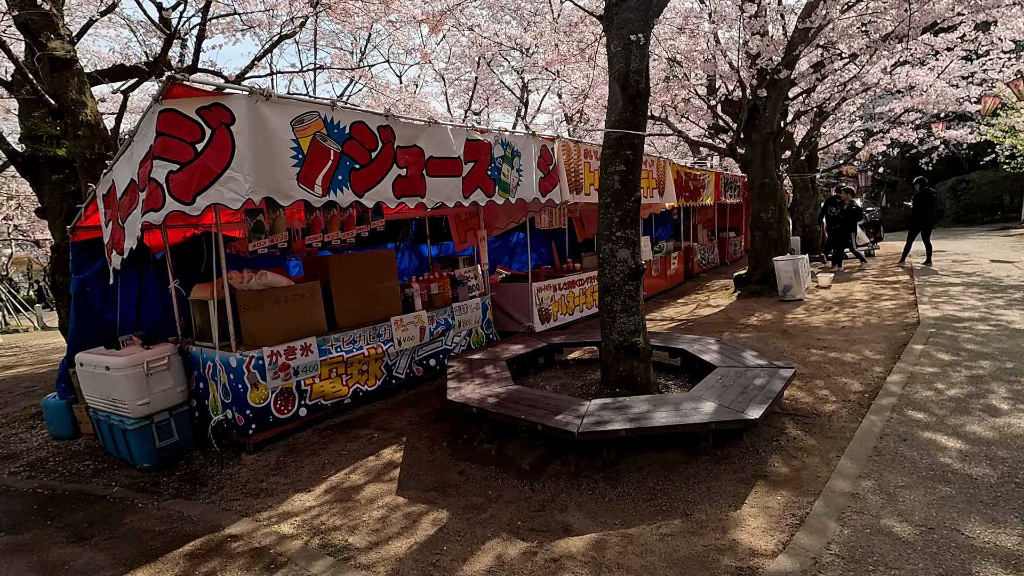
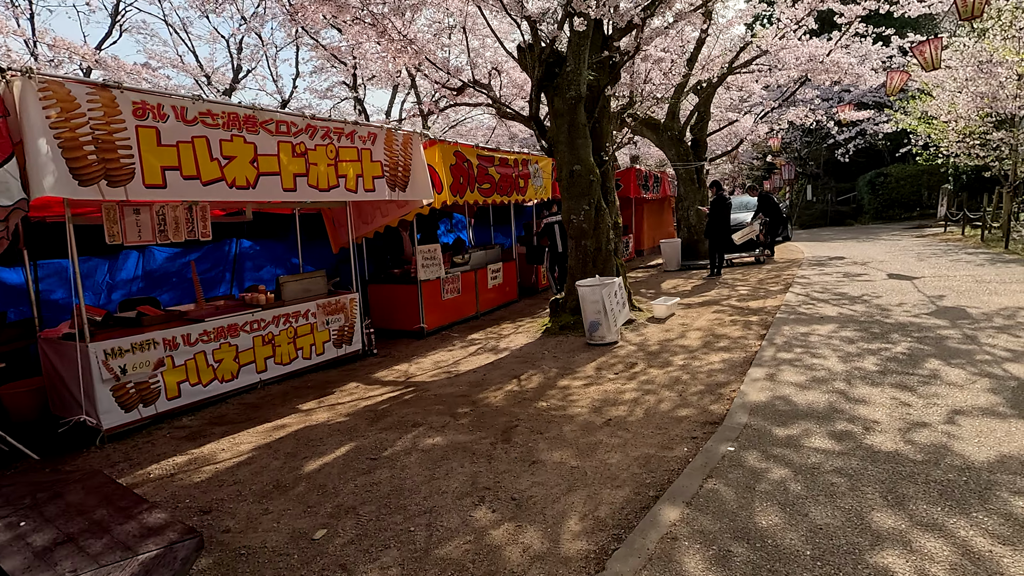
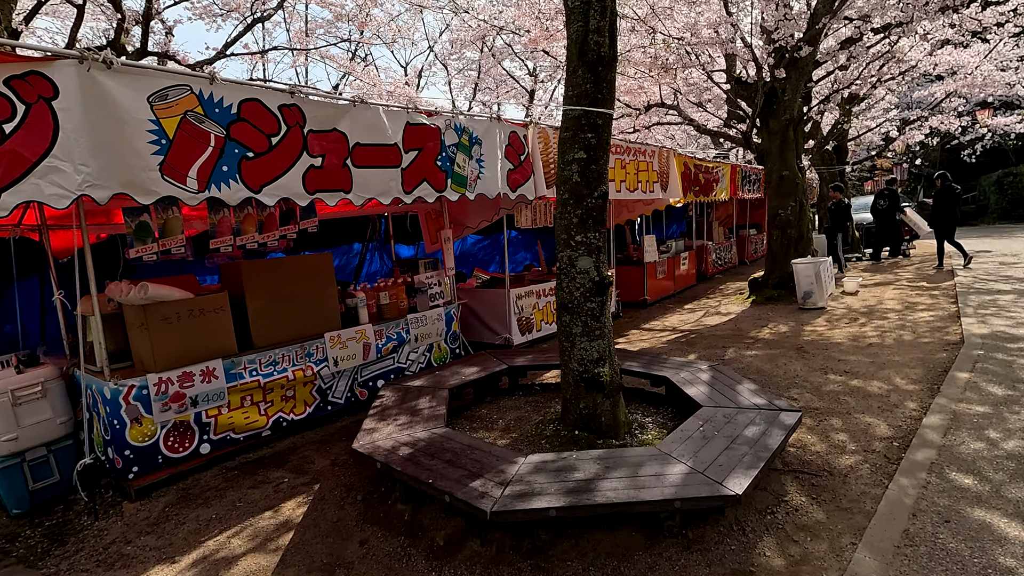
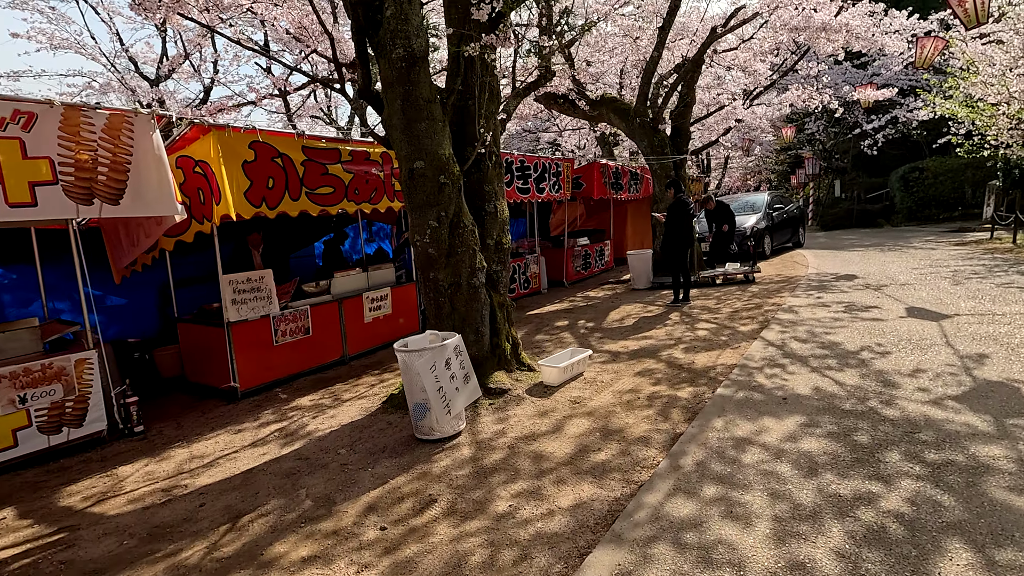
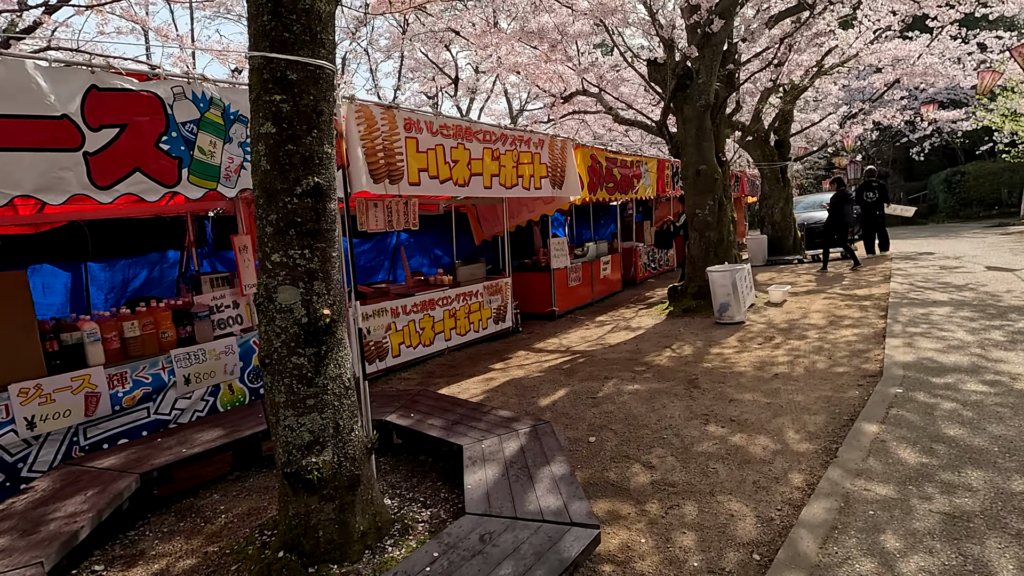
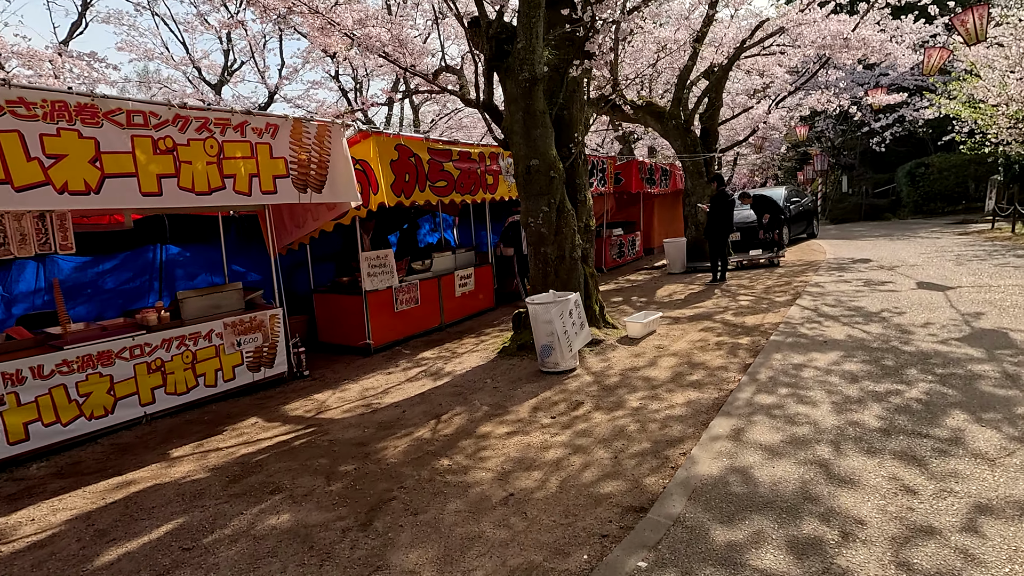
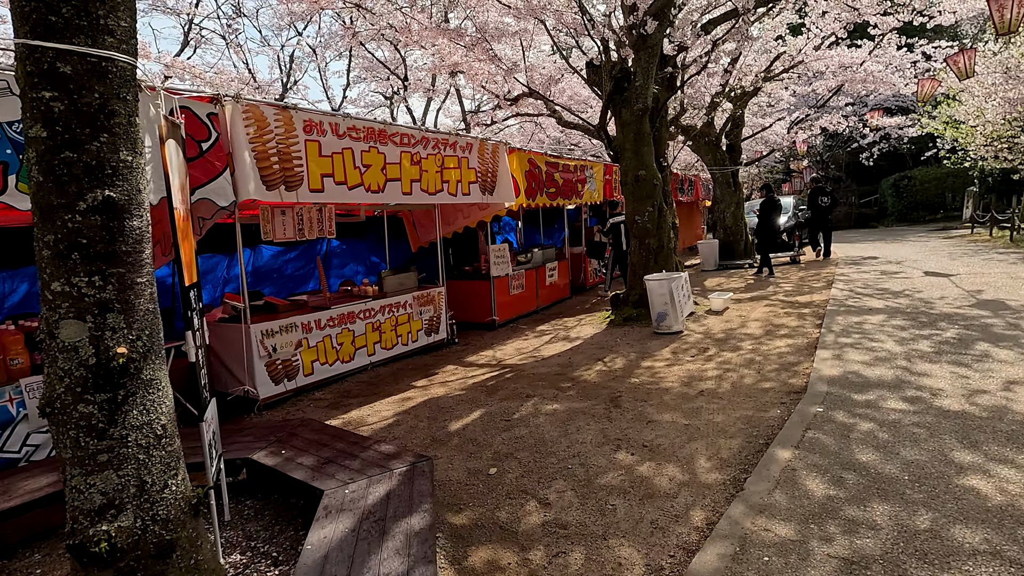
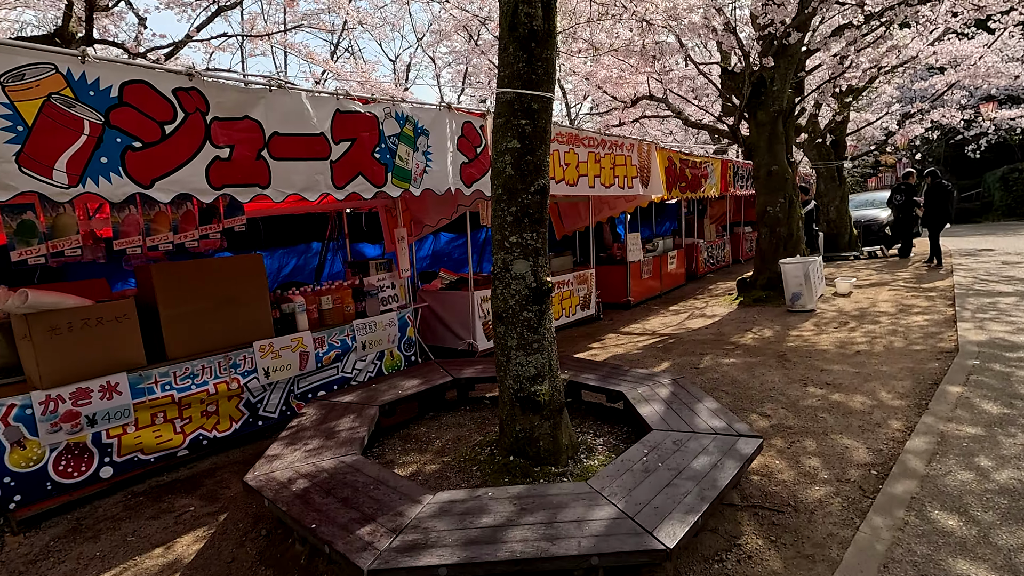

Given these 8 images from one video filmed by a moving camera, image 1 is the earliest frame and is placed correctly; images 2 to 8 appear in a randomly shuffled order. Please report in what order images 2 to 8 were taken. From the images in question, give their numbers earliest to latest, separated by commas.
3, 8, 5, 7, 2, 6, 4
